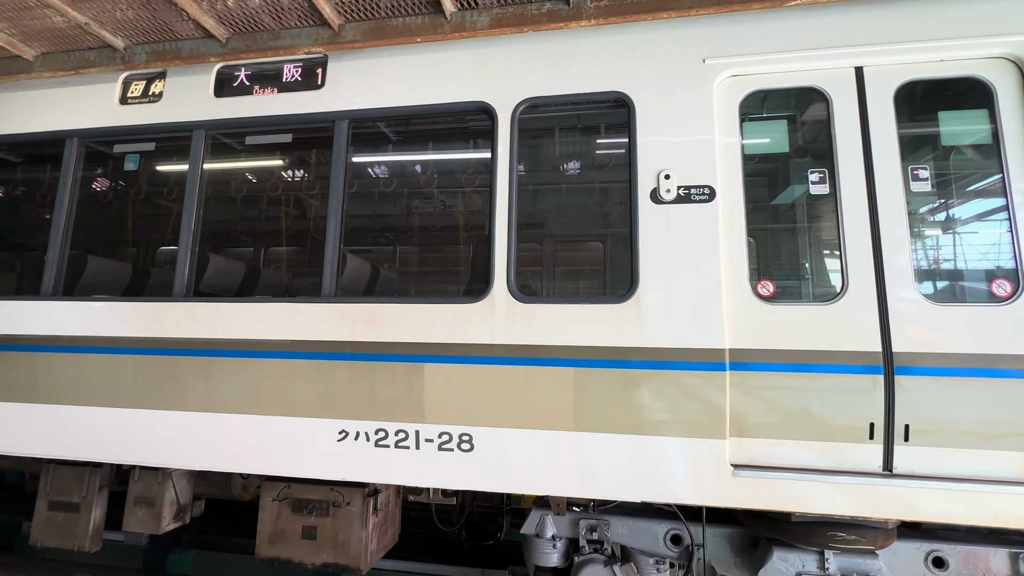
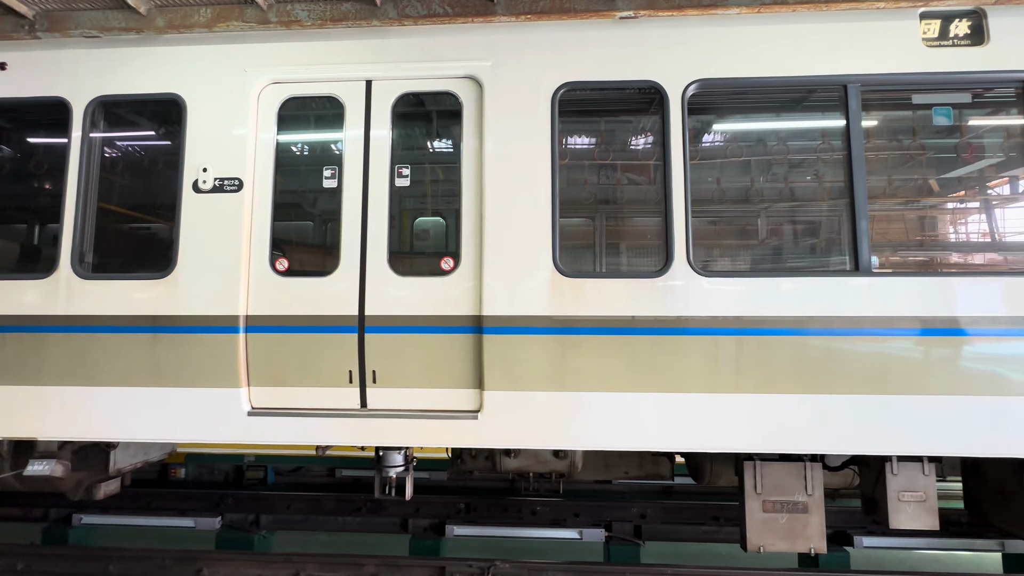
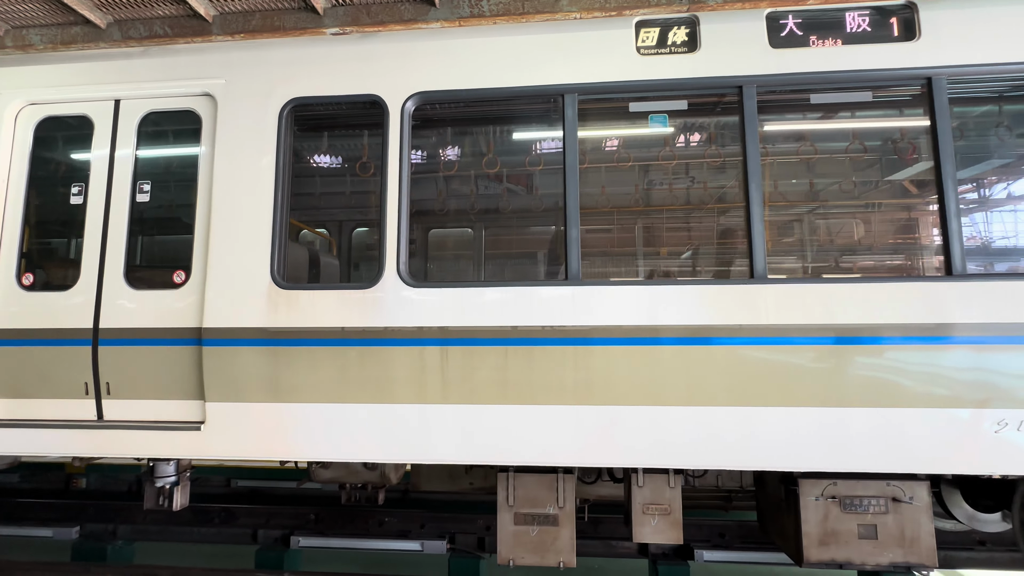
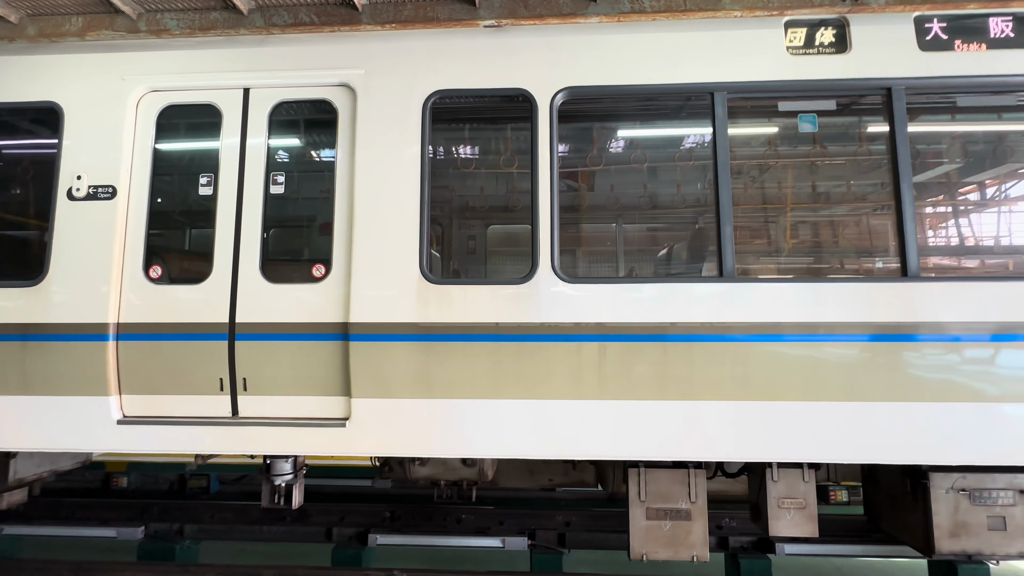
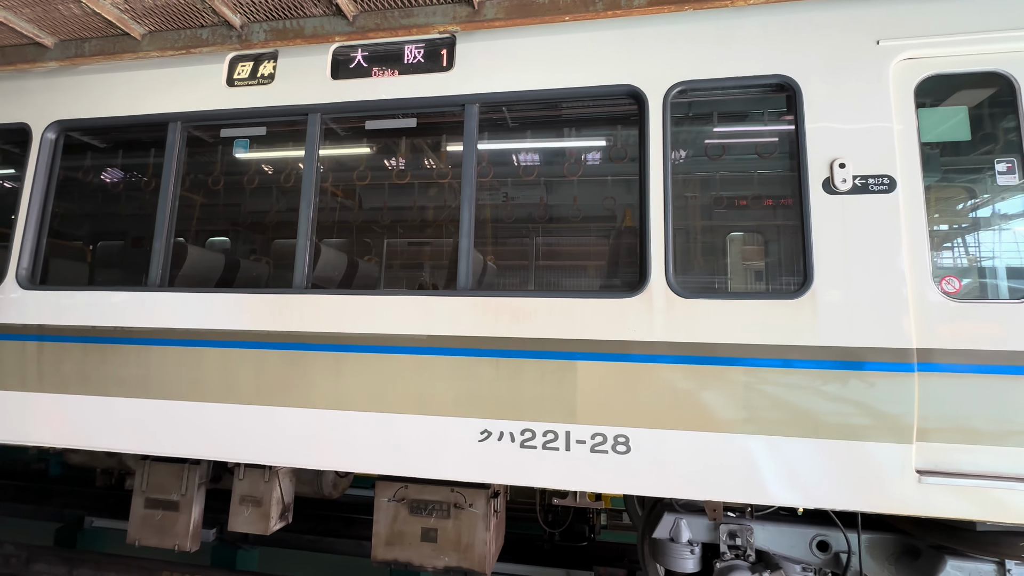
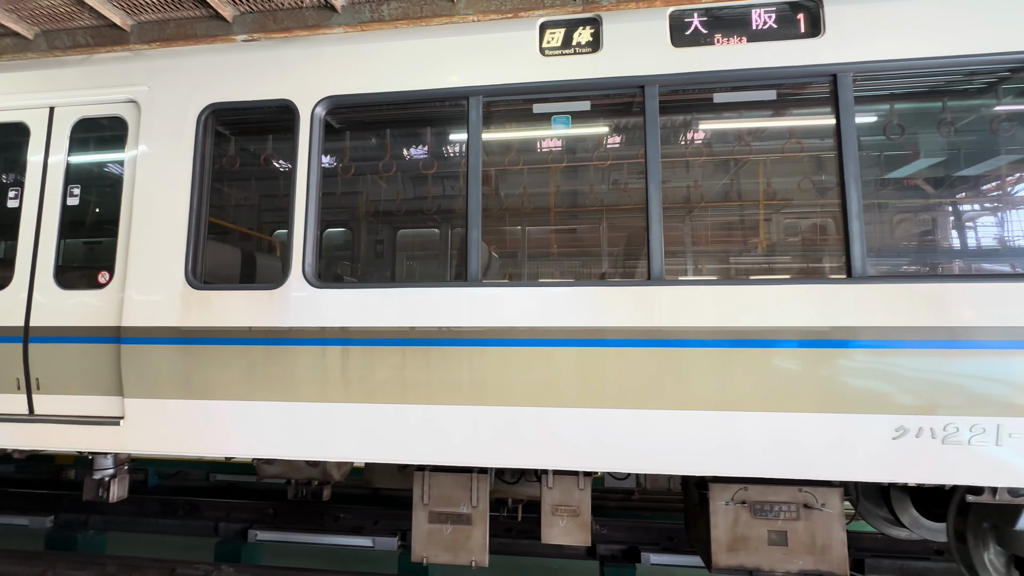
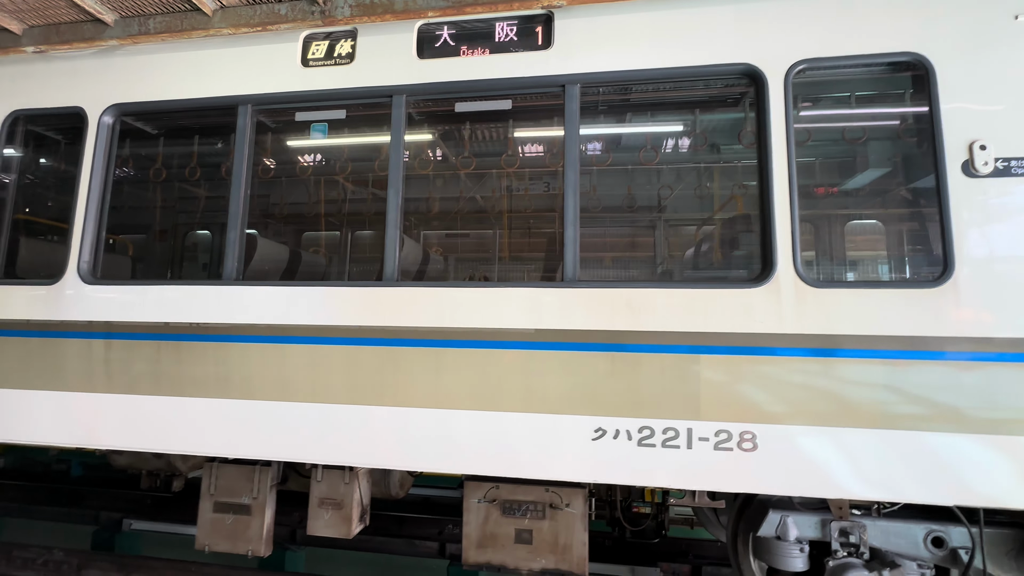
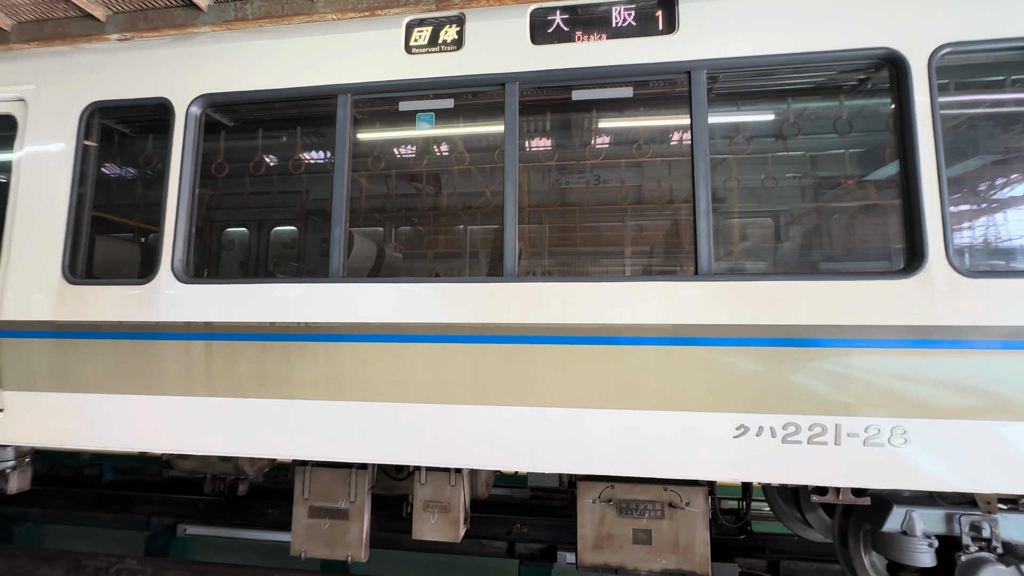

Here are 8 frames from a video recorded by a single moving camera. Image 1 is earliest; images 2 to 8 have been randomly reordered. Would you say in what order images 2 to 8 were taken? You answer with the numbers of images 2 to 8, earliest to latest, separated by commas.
5, 7, 8, 6, 3, 4, 2
